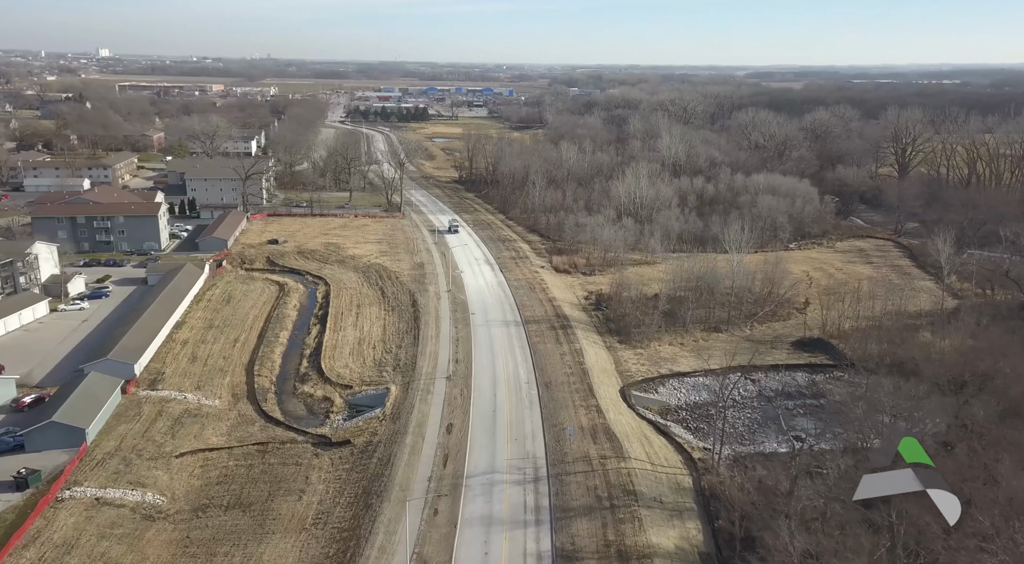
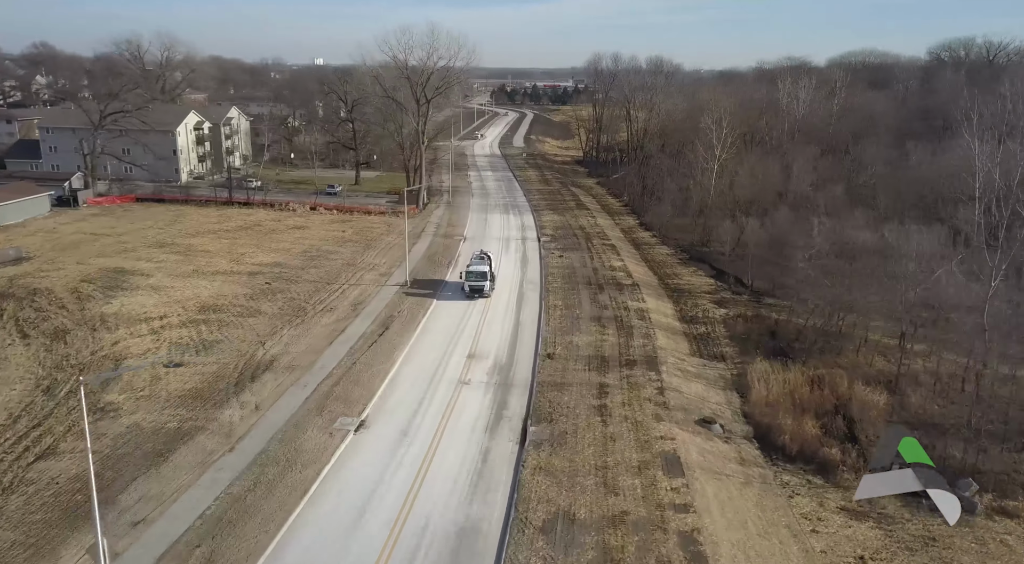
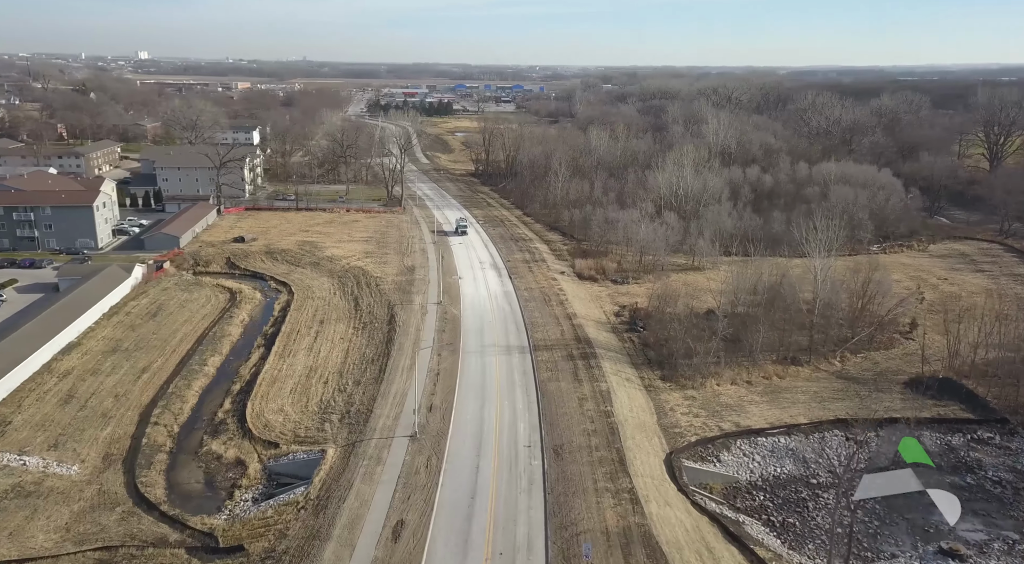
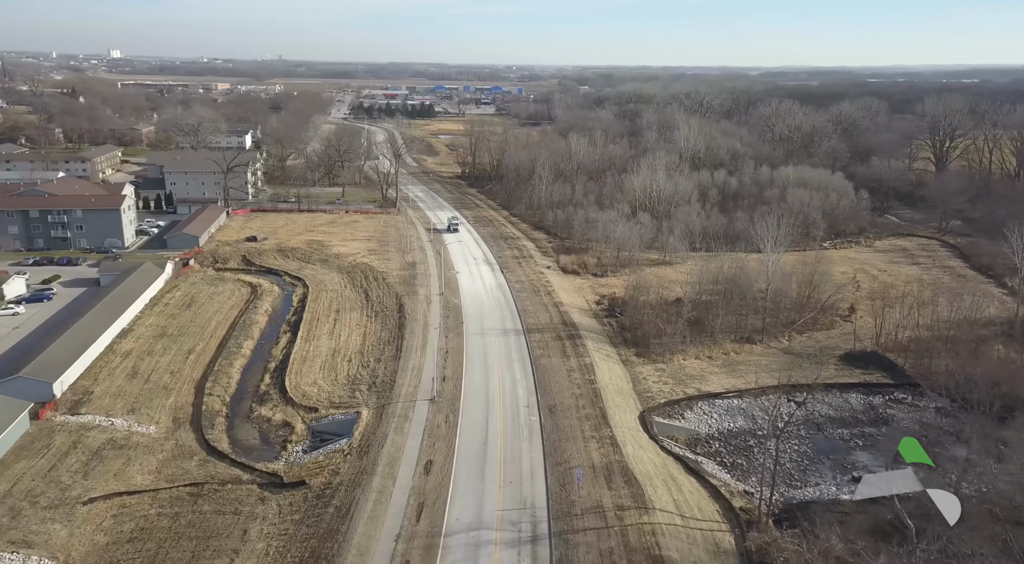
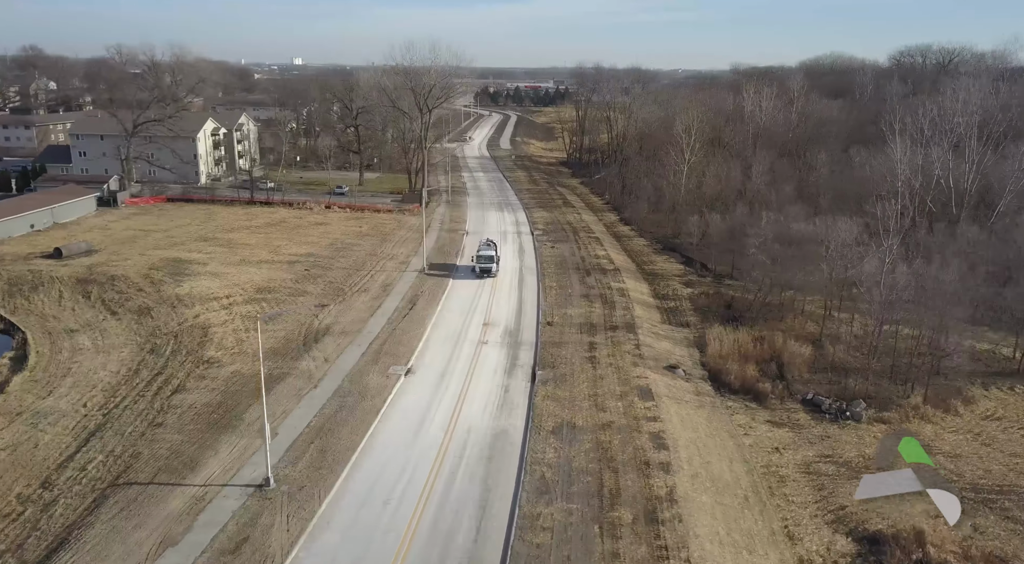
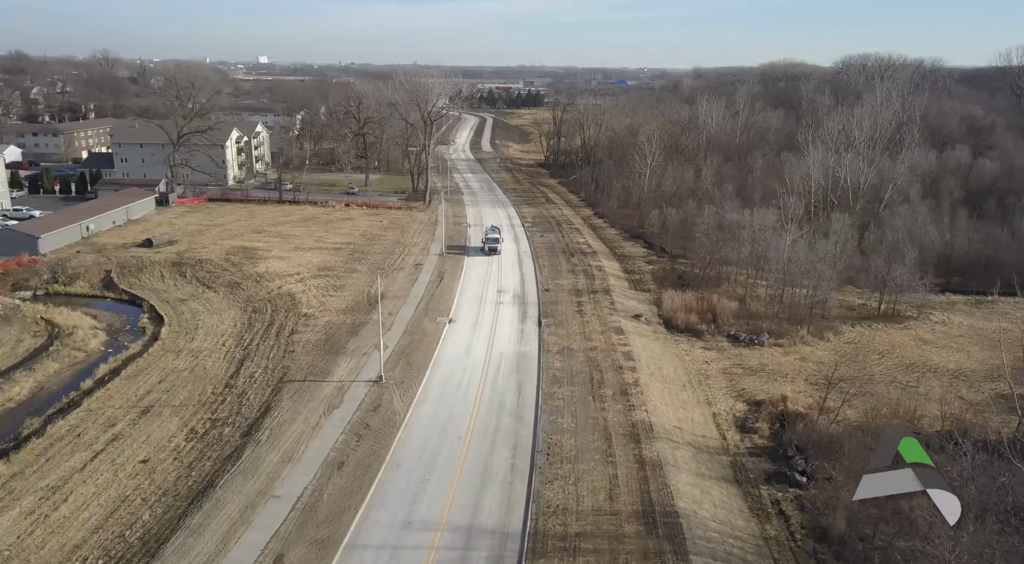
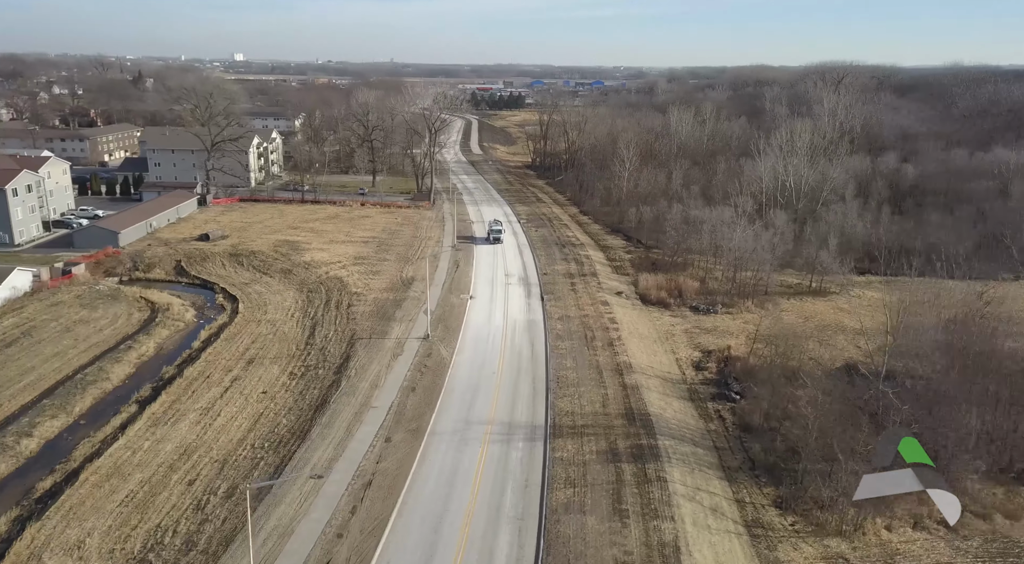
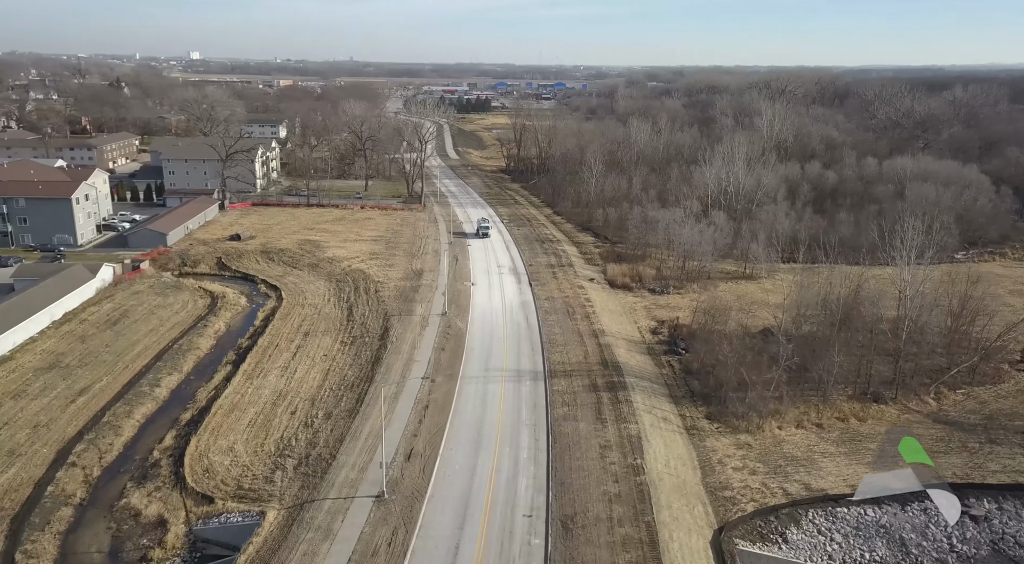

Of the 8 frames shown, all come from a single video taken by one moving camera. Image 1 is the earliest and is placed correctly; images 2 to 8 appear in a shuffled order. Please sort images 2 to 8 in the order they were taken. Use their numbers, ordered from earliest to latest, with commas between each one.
4, 3, 8, 7, 6, 5, 2
